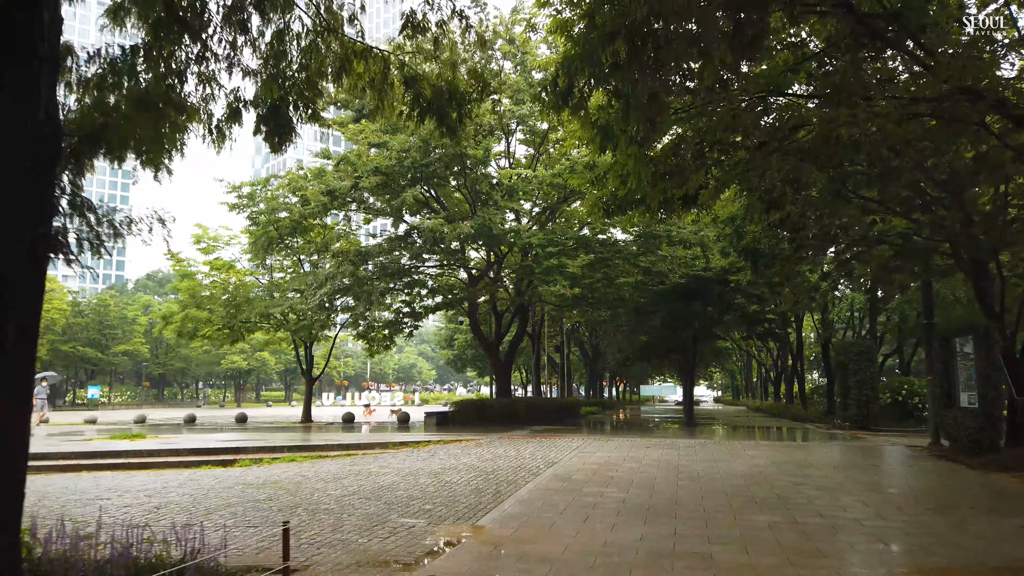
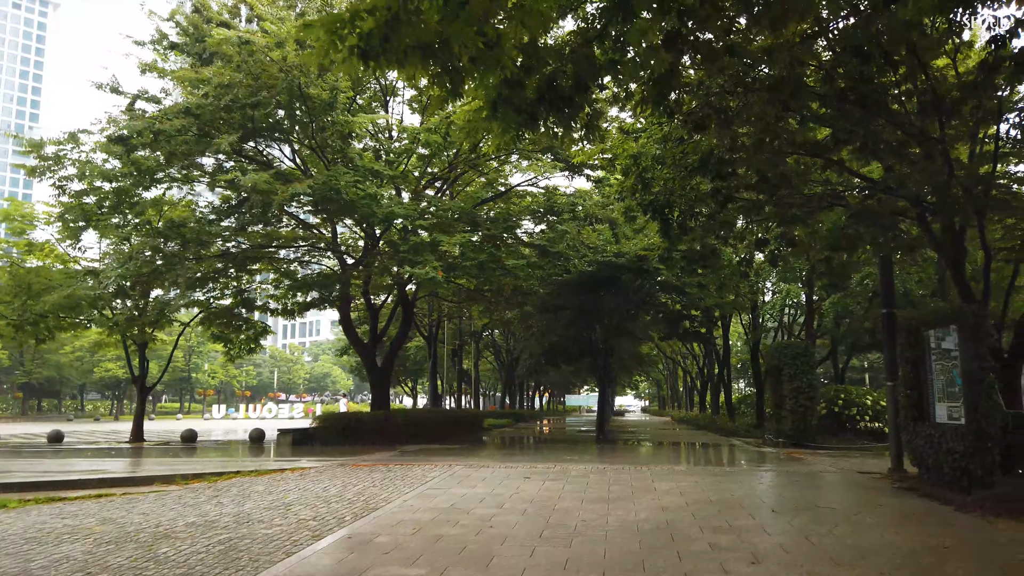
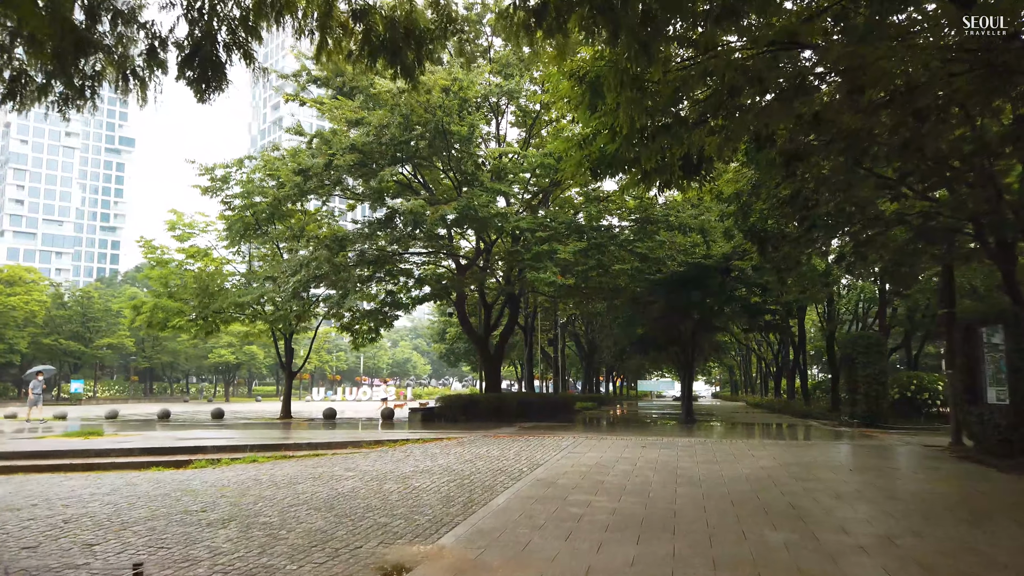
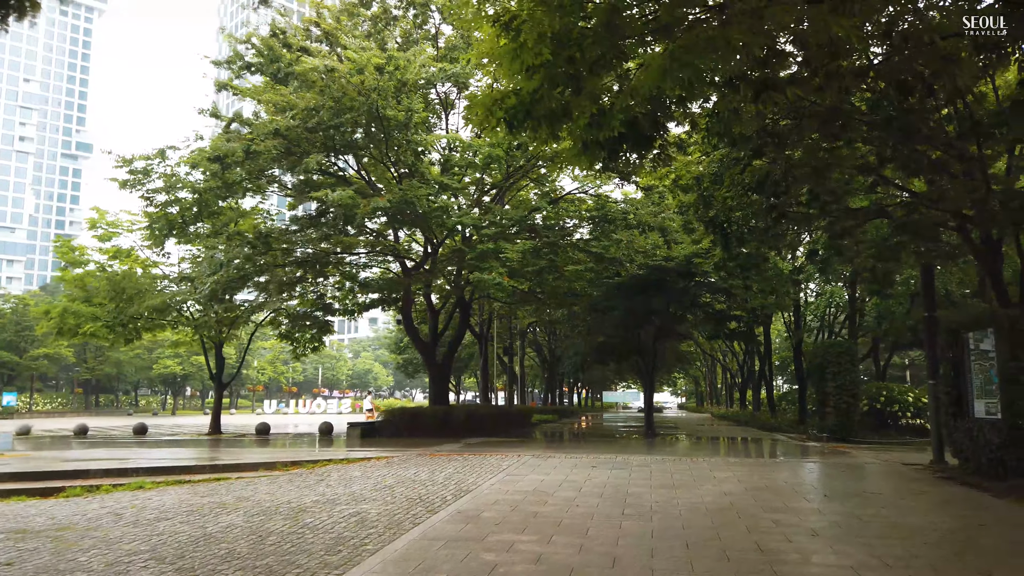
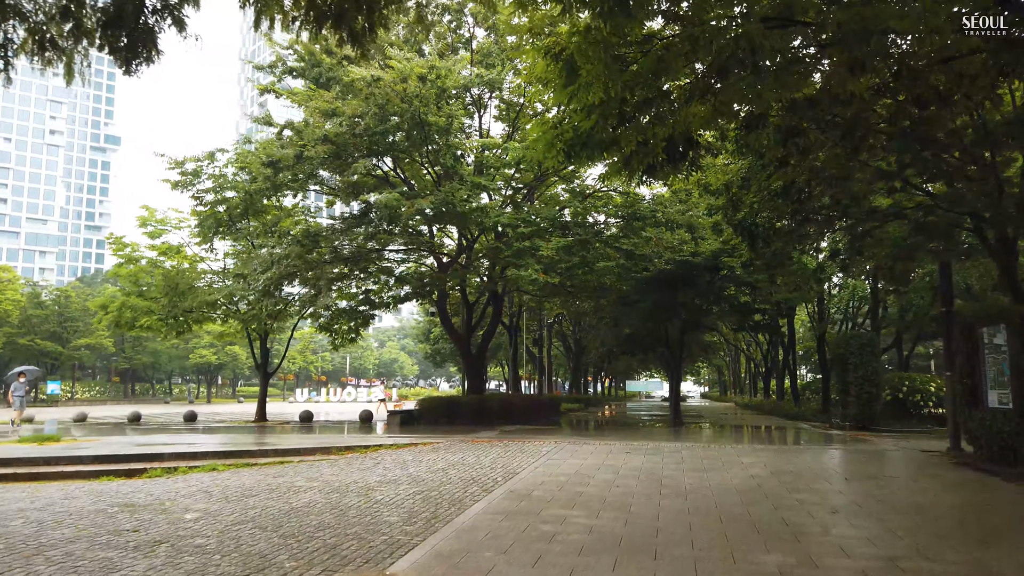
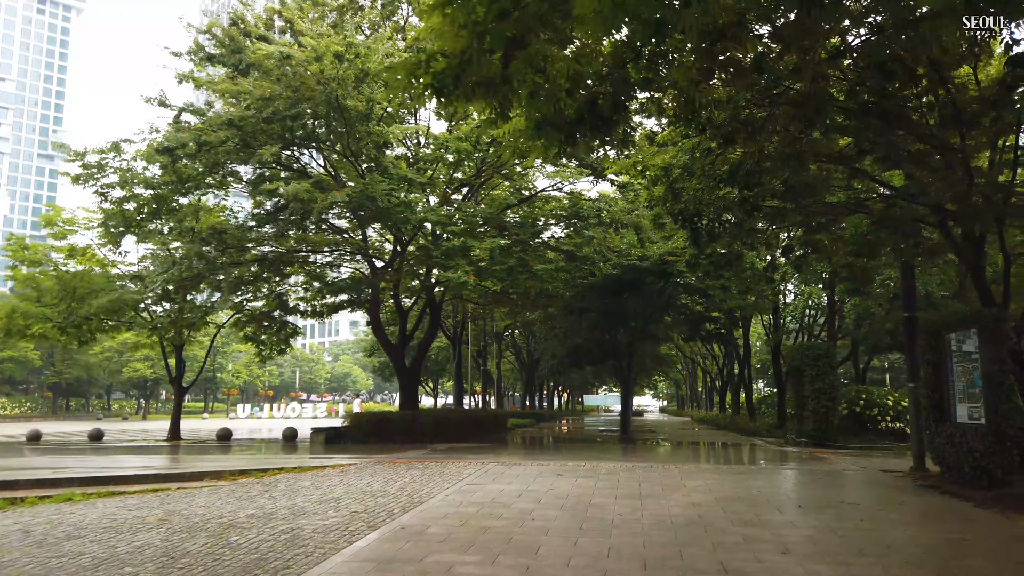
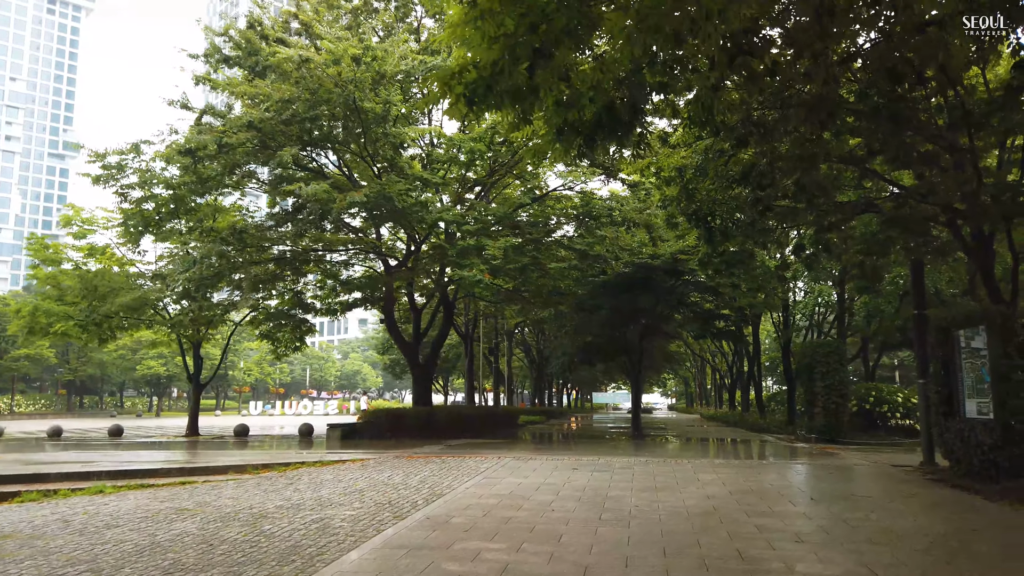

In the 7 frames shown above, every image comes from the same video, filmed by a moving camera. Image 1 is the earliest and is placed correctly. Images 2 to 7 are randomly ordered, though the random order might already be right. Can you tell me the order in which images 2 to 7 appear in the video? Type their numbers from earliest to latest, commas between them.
3, 5, 4, 7, 6, 2
